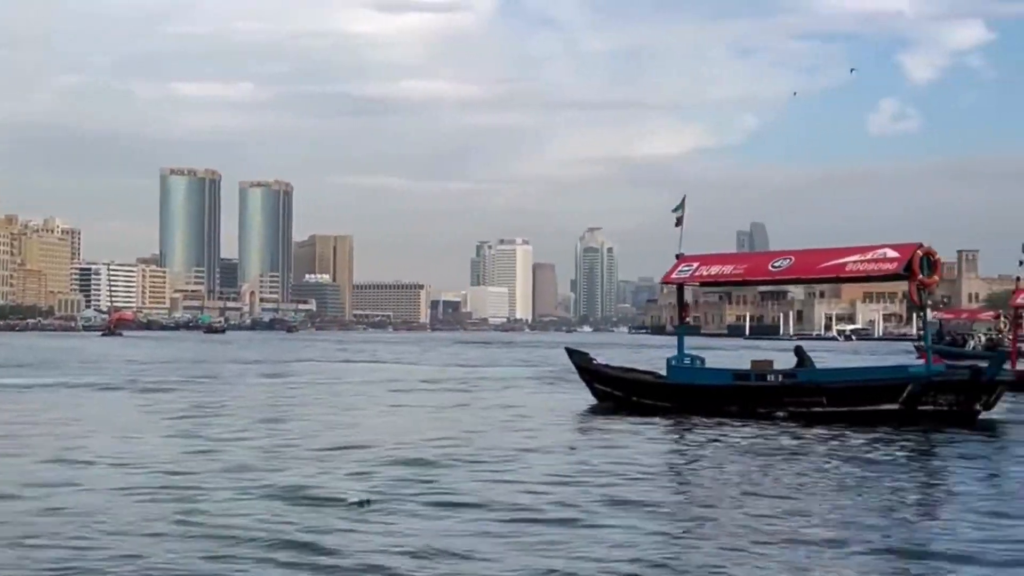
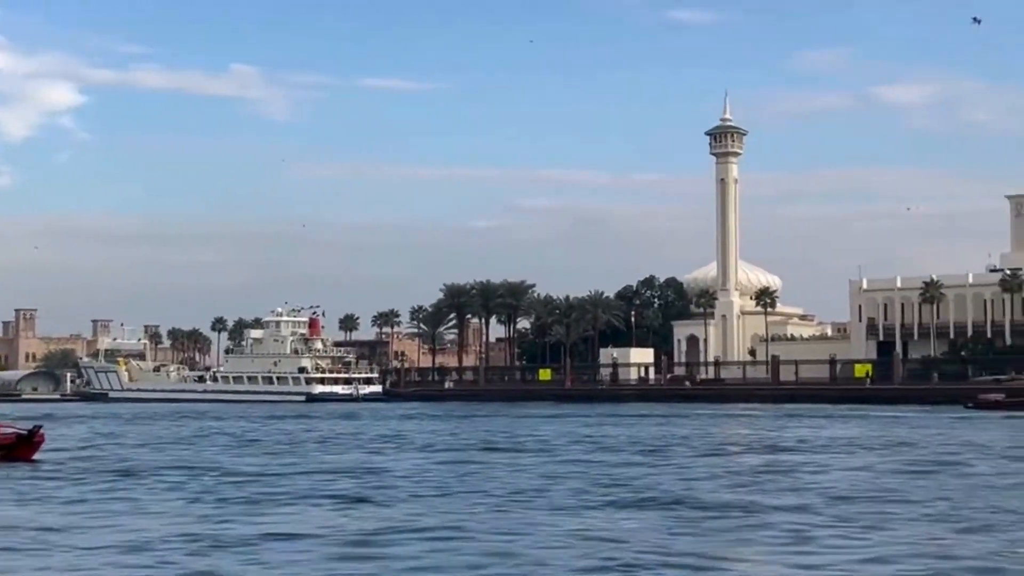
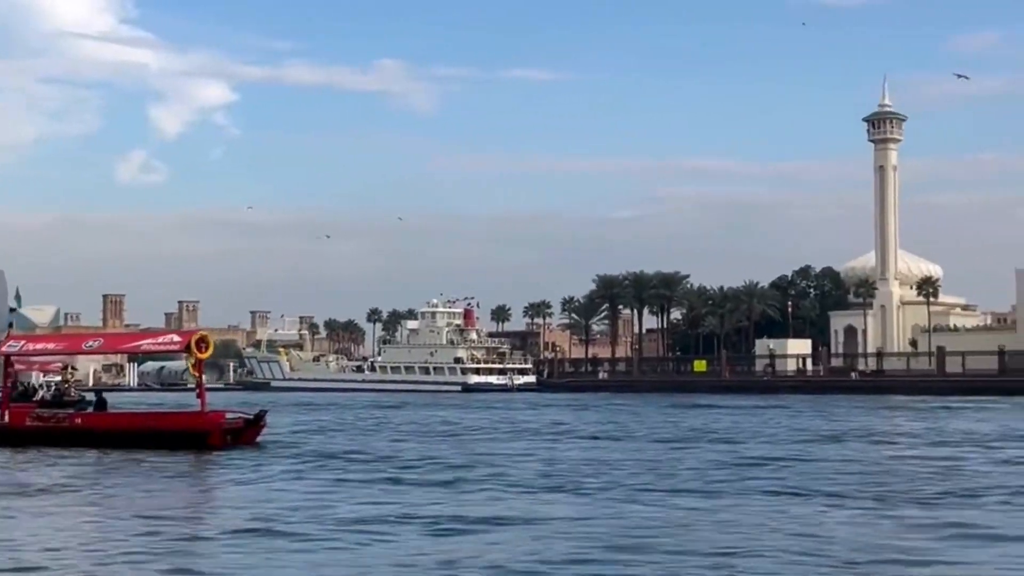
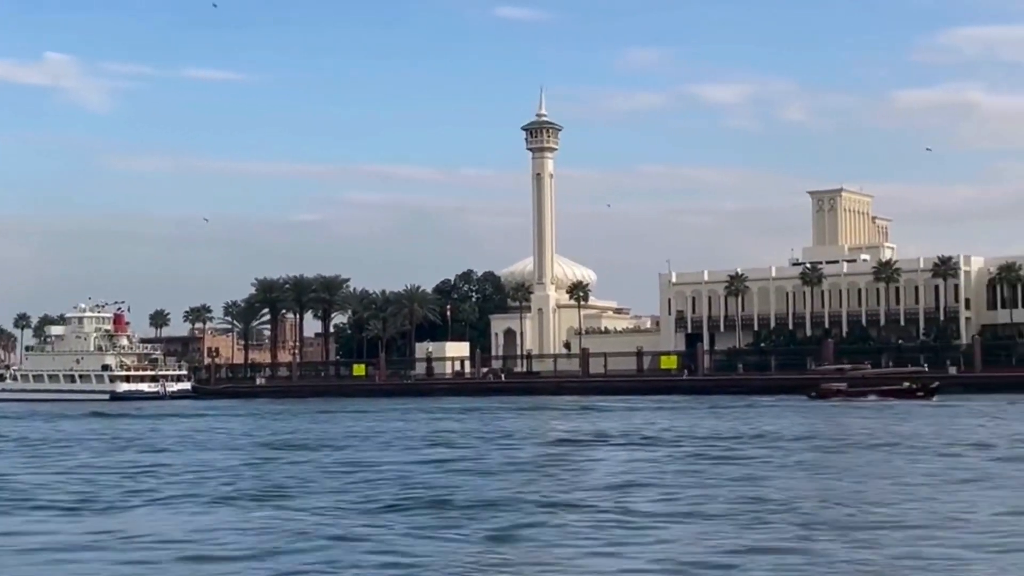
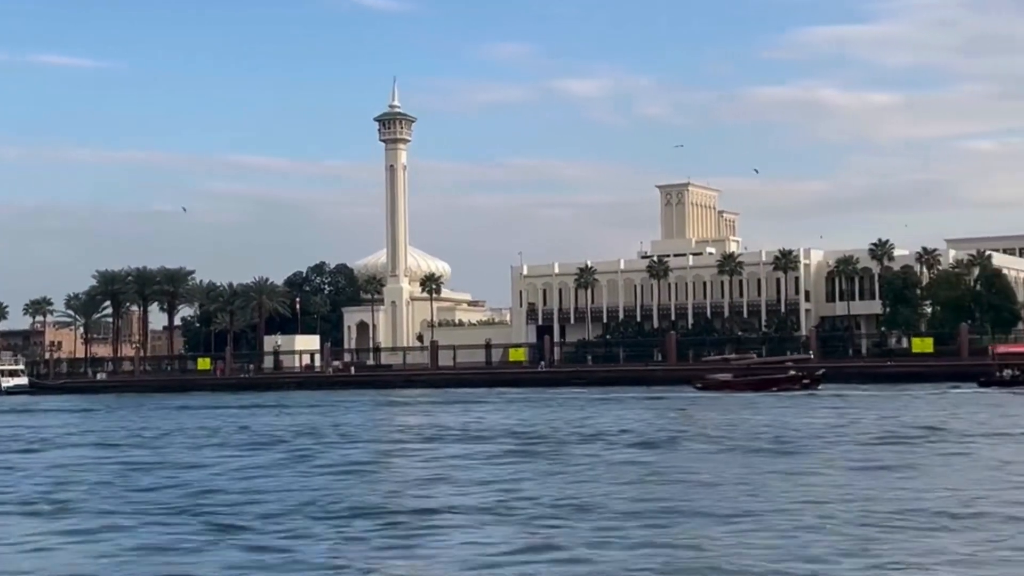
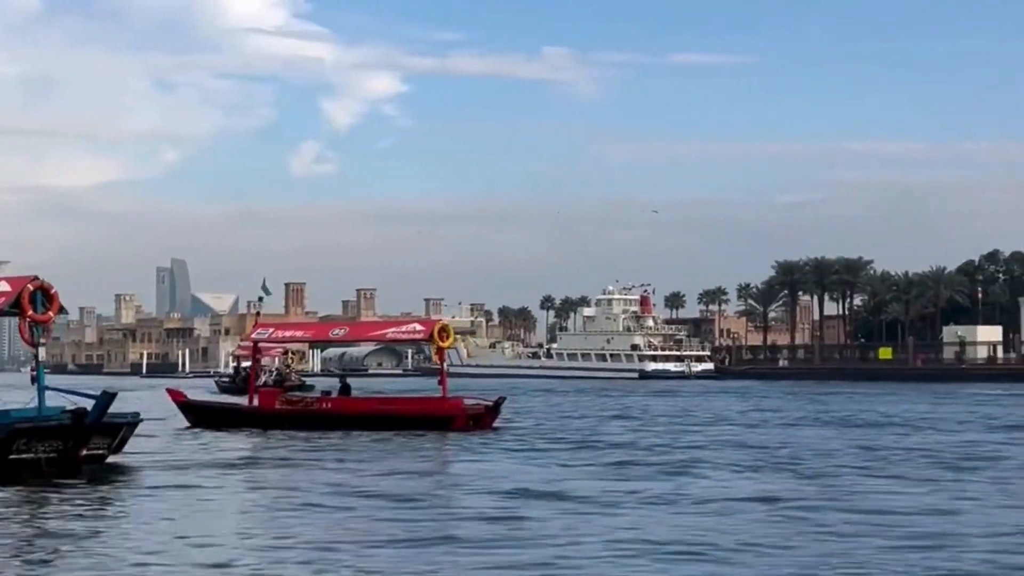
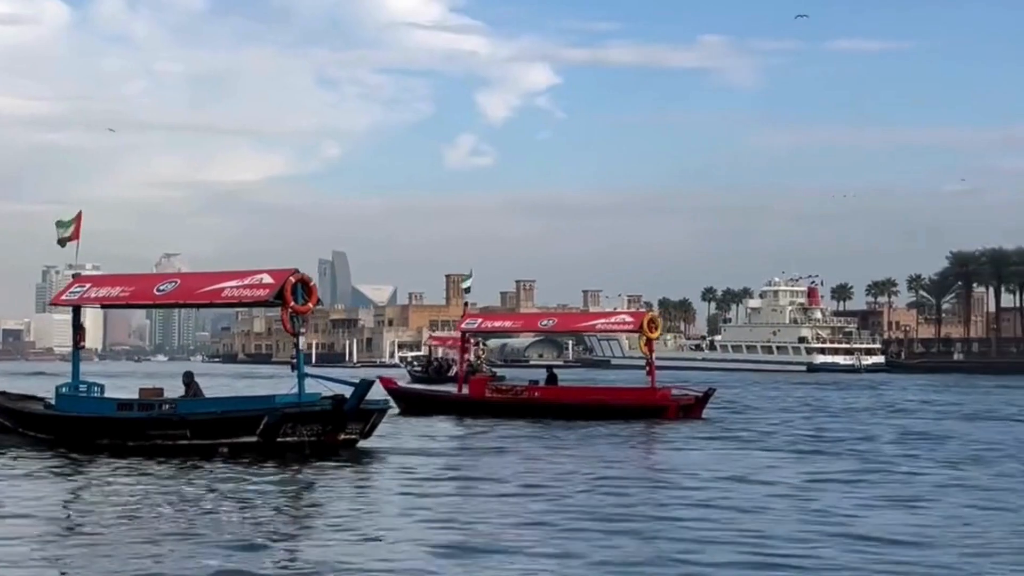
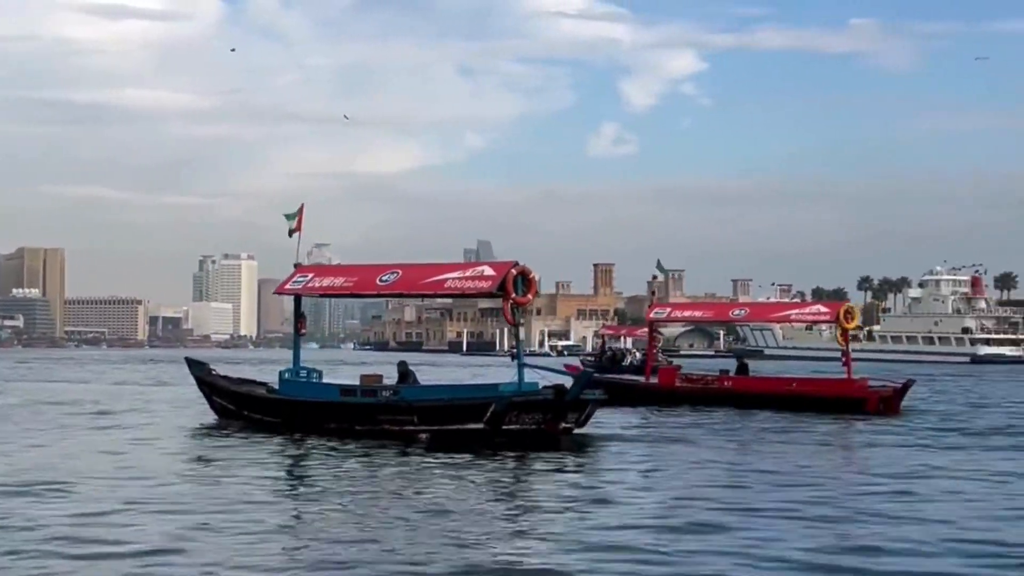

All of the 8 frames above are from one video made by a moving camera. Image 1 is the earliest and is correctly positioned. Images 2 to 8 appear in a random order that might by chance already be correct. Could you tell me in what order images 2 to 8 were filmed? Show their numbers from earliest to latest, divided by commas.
8, 7, 6, 3, 2, 4, 5
